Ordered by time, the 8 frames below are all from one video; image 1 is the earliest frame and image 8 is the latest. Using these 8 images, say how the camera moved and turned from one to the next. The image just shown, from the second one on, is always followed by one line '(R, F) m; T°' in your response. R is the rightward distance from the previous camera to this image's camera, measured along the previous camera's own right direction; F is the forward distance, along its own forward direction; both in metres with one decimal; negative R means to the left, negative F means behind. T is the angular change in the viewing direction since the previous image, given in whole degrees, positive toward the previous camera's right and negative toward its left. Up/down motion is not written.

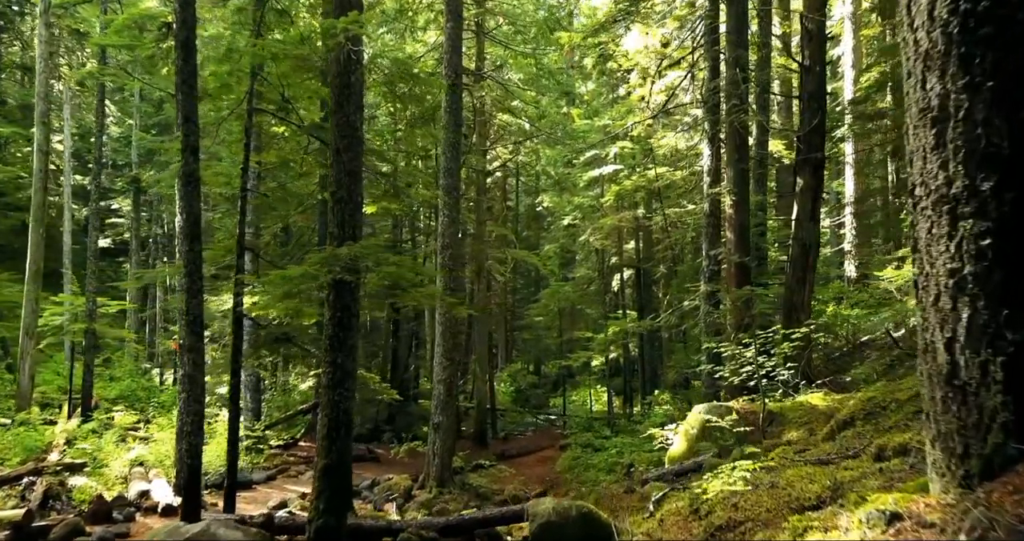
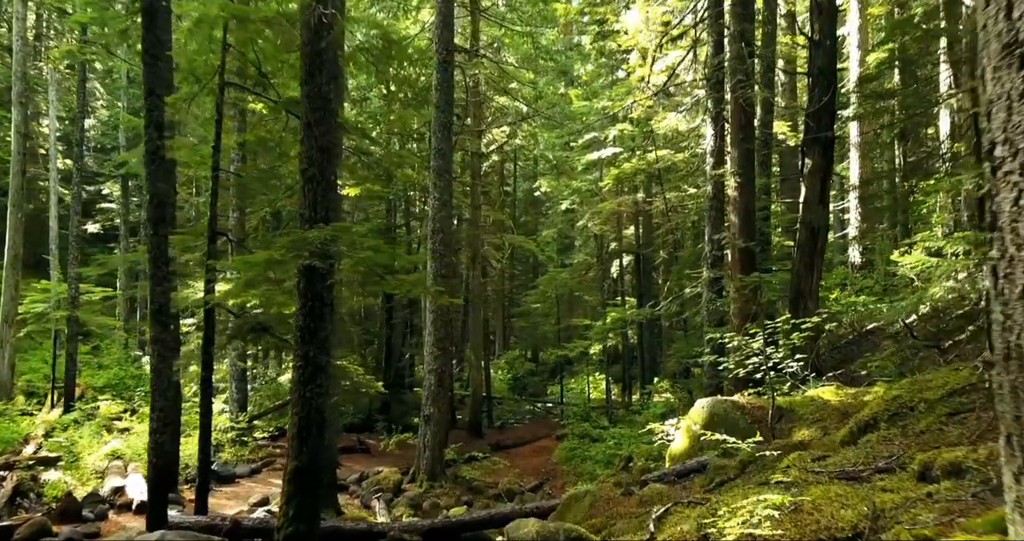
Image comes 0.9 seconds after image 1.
(+0.1, +0.5) m; 0°
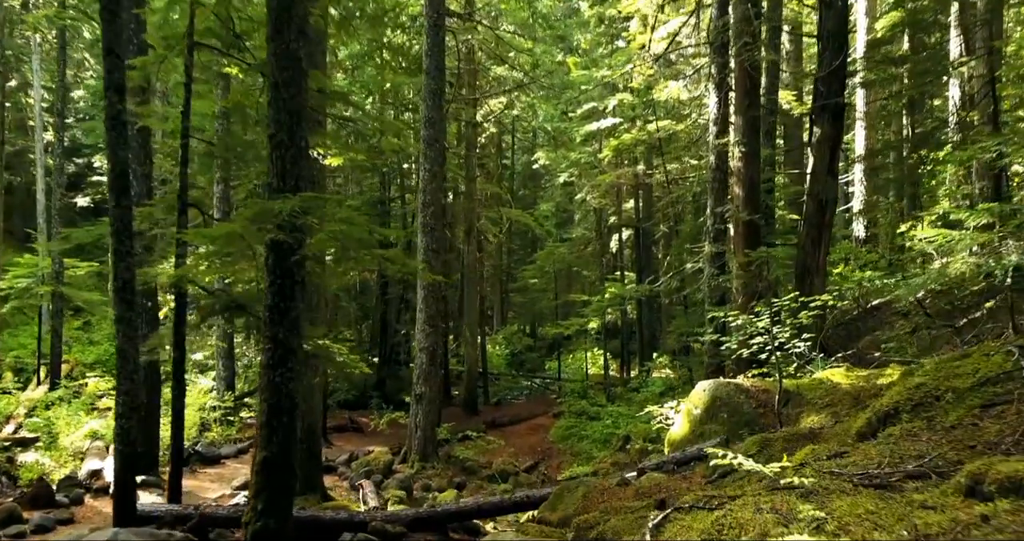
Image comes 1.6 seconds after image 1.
(+0.1, +0.5) m; 0°
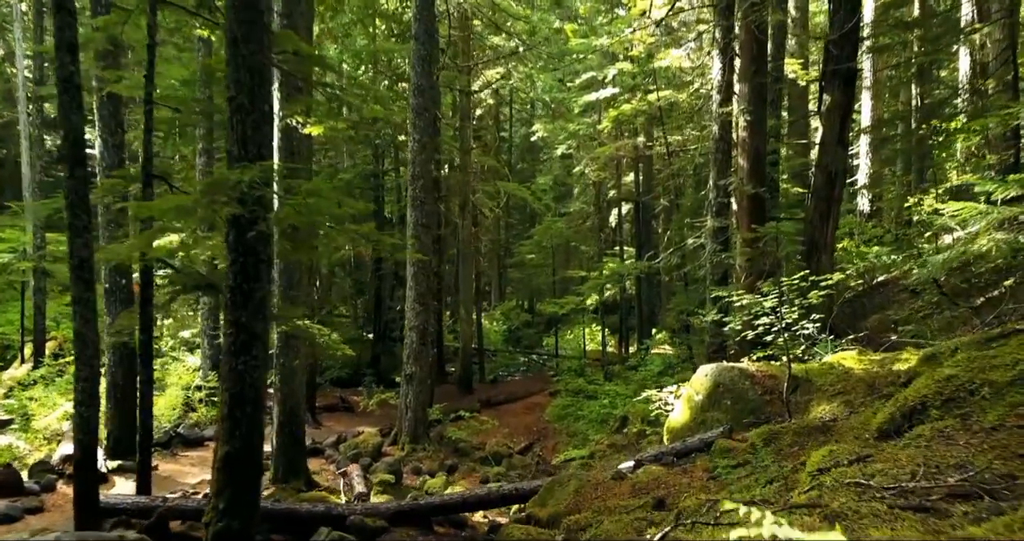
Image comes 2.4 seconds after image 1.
(+0.1, +0.5) m; 0°
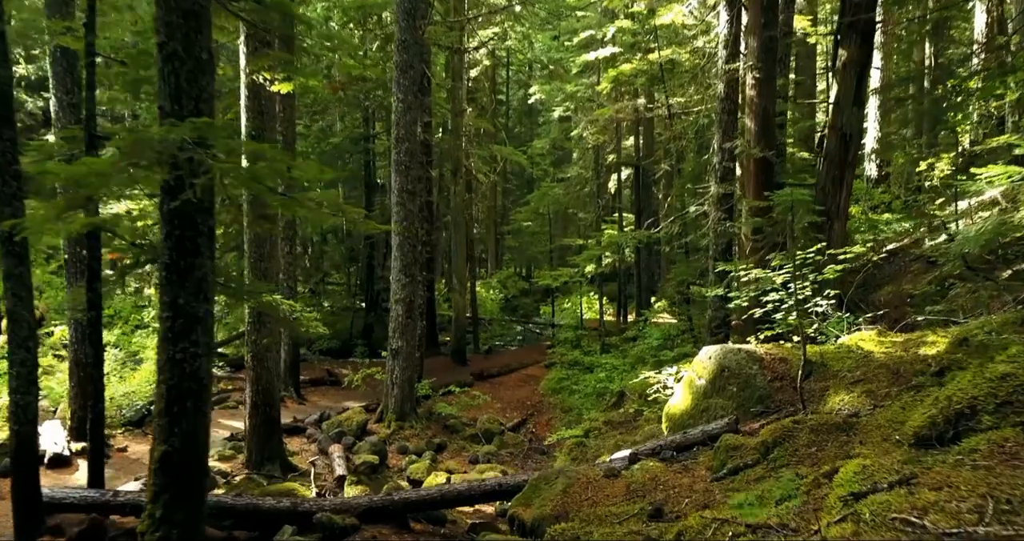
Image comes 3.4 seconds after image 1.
(+0.1, +0.7) m; 0°
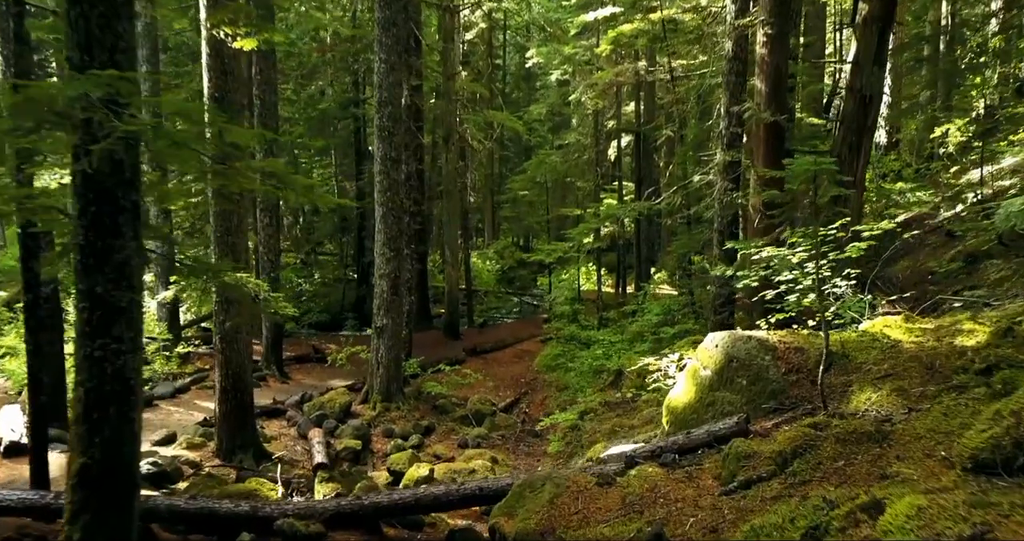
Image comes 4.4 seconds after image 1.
(+0.1, +0.7) m; 0°
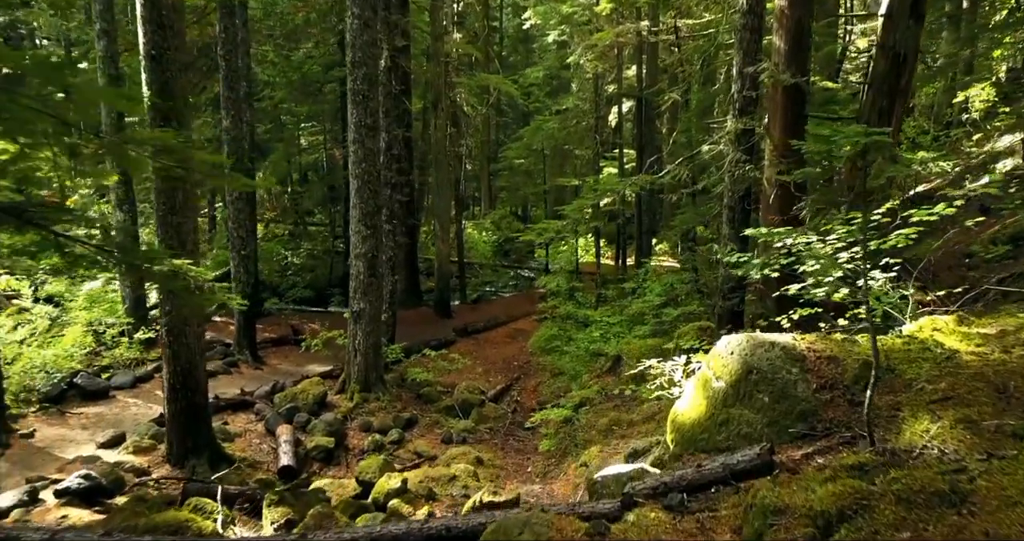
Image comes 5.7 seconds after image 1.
(+0.2, +0.9) m; 0°
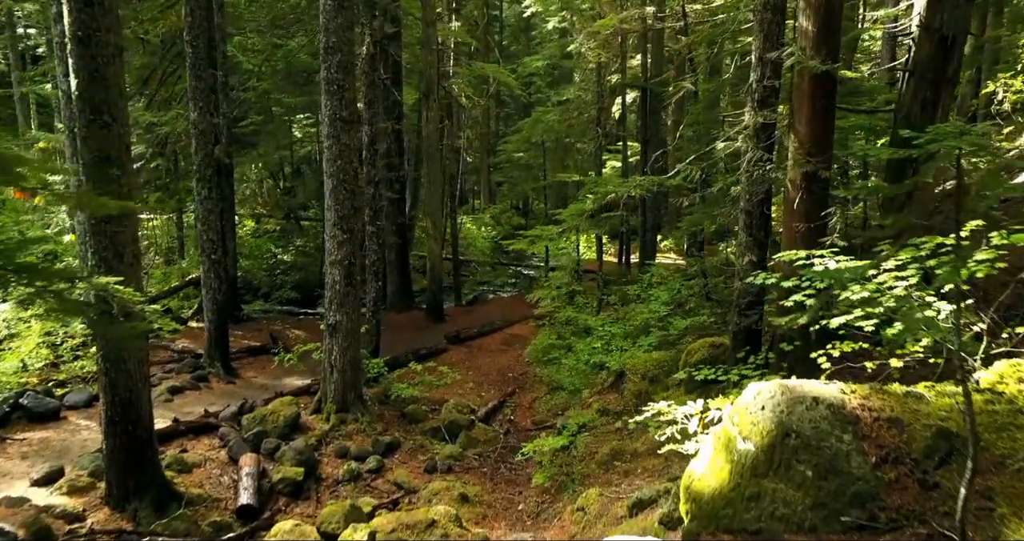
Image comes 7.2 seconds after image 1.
(+0.1, +0.9) m; 0°
